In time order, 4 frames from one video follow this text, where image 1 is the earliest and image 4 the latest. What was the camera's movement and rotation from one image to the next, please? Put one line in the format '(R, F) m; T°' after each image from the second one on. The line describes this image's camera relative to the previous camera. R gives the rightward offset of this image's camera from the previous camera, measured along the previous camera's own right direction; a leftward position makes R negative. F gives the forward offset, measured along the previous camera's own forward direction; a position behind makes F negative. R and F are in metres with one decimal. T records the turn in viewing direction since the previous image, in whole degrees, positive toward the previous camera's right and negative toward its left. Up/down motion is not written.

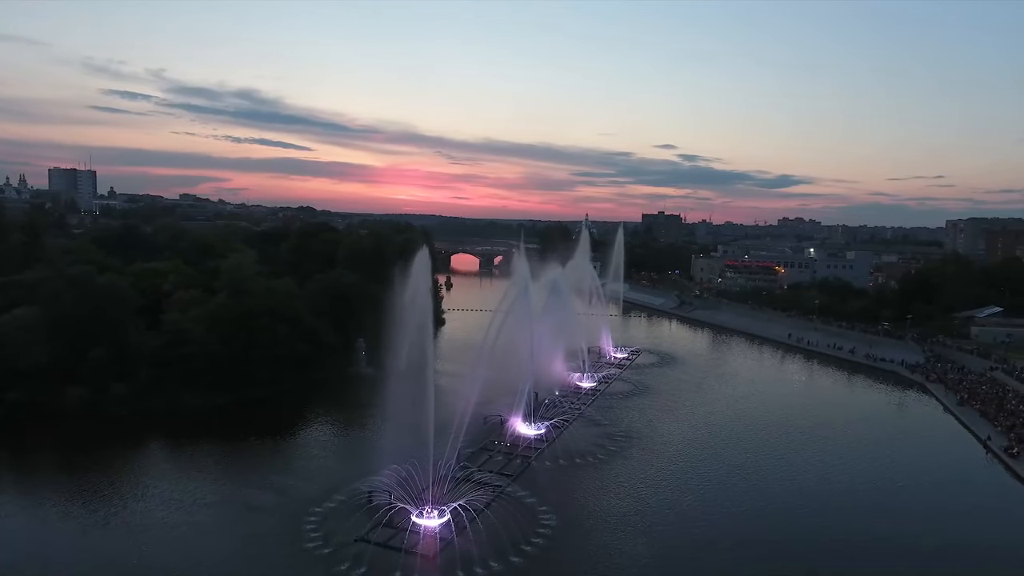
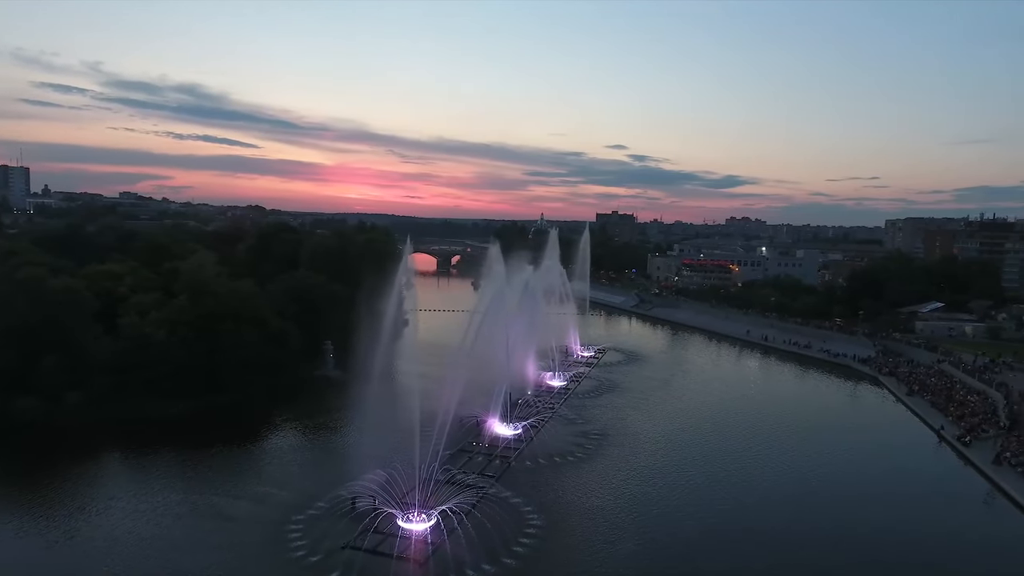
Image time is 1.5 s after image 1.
(-0.5, 0.0) m; +4°
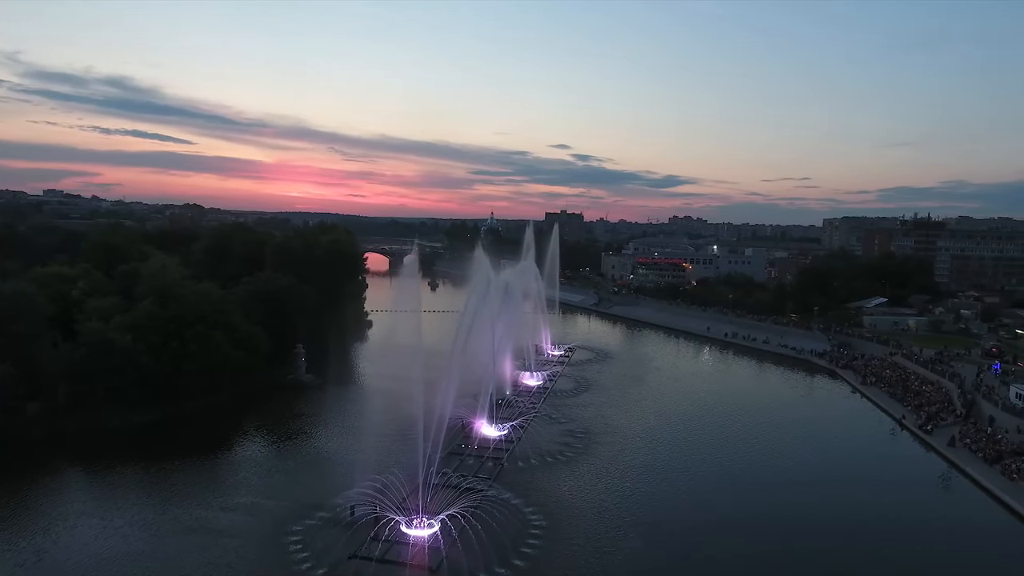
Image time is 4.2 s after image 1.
(-0.8, +0.1) m; +5°
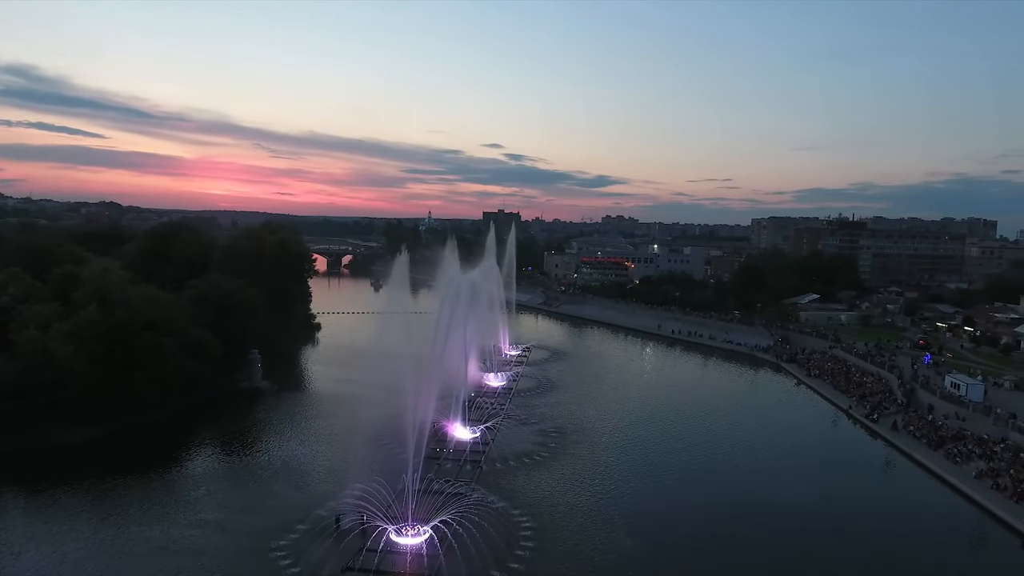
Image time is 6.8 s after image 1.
(-0.8, +0.1) m; +6°
